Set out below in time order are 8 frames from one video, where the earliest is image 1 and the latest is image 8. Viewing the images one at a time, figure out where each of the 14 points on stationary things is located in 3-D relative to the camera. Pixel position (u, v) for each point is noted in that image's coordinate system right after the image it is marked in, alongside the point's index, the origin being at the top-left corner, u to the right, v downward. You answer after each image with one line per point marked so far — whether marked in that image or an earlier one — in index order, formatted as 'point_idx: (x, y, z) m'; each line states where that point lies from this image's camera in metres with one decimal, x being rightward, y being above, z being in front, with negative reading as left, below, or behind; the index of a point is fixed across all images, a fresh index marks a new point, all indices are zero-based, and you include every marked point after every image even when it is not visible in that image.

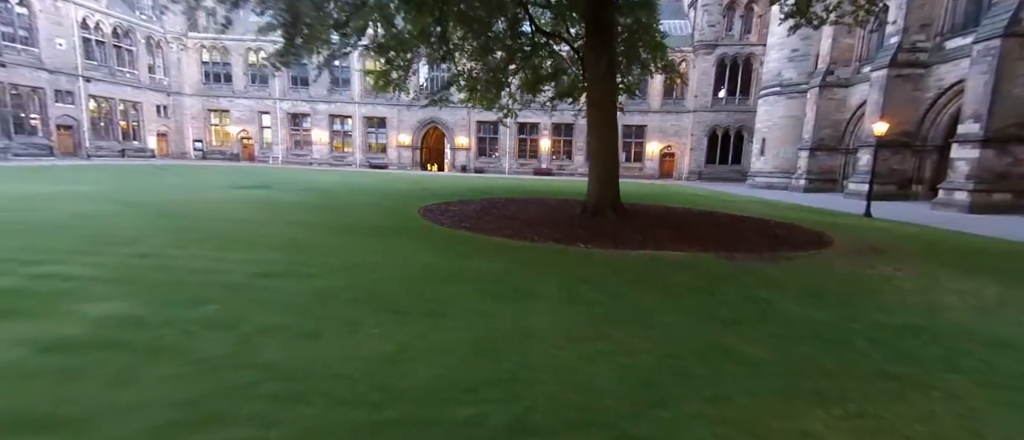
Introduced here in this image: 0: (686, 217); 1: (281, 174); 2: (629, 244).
0: (+2.8, +0.1, +7.5) m
1: (-8.7, +1.7, +16.8) m
2: (+1.3, -0.3, +5.1) m
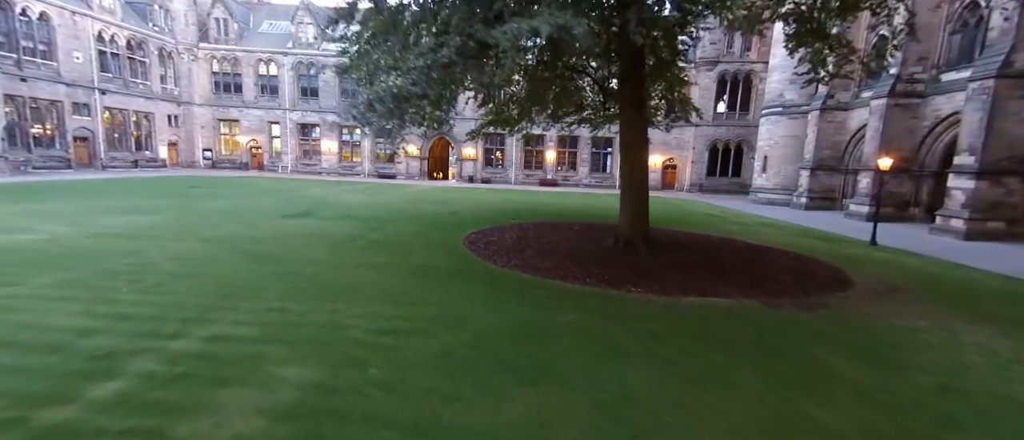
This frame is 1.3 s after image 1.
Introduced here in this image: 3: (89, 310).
0: (+3.6, -0.5, +8.2) m
1: (-8.1, +1.1, +17.3) m
2: (+2.1, -0.9, +5.8) m
3: (-3.9, -0.8, +4.2) m
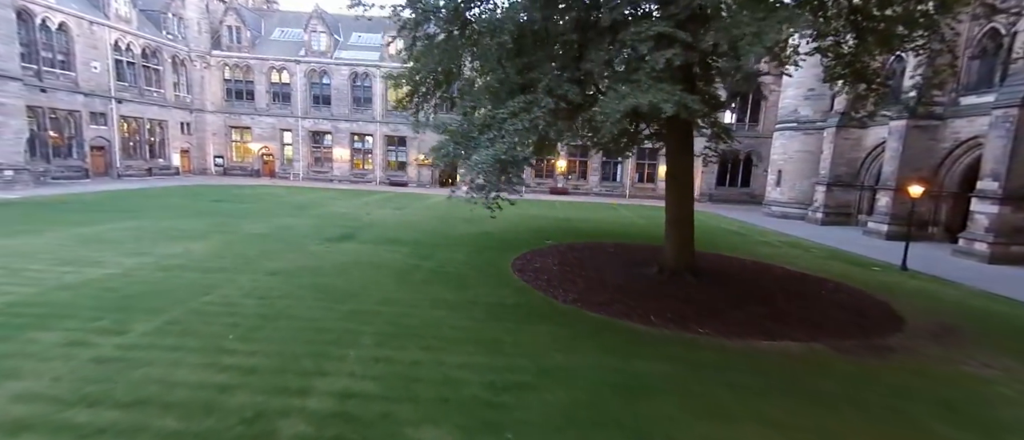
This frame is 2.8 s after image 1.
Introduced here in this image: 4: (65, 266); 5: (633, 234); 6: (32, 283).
0: (+4.5, -1.1, +8.4) m
1: (-7.2, +0.6, +17.5) m
2: (+3.0, -1.5, +6.1) m
3: (-3.0, -1.4, +4.4) m
4: (-7.0, -0.7, +7.1) m
5: (+3.7, -0.4, +13.8) m
6: (-6.7, -0.9, +6.3) m
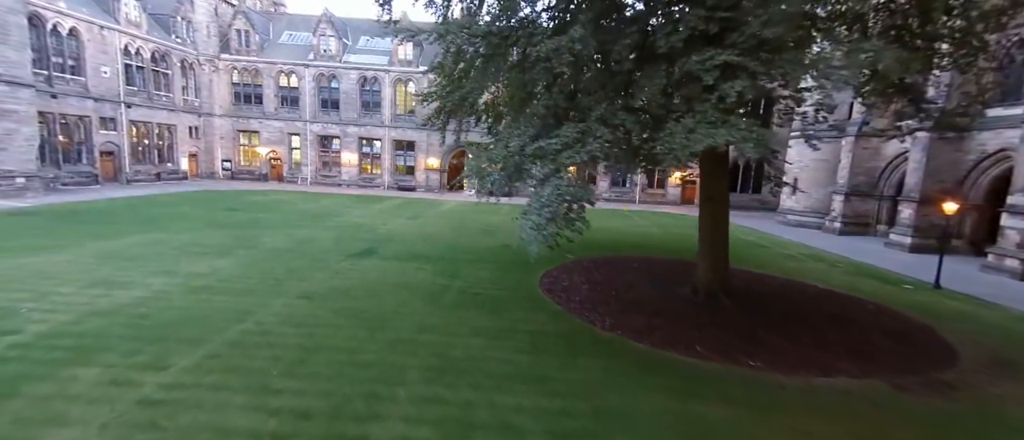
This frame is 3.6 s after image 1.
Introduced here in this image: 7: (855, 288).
0: (+5.1, -1.5, +8.3) m
1: (-6.6, +0.3, +17.3) m
2: (+3.6, -1.8, +5.9) m
3: (-2.4, -1.7, +4.3) m
4: (-6.5, -1.1, +7.0) m
5: (+4.3, -0.8, +13.7) m
6: (-6.1, -1.2, +6.2) m
7: (+7.4, -1.5, +9.8) m
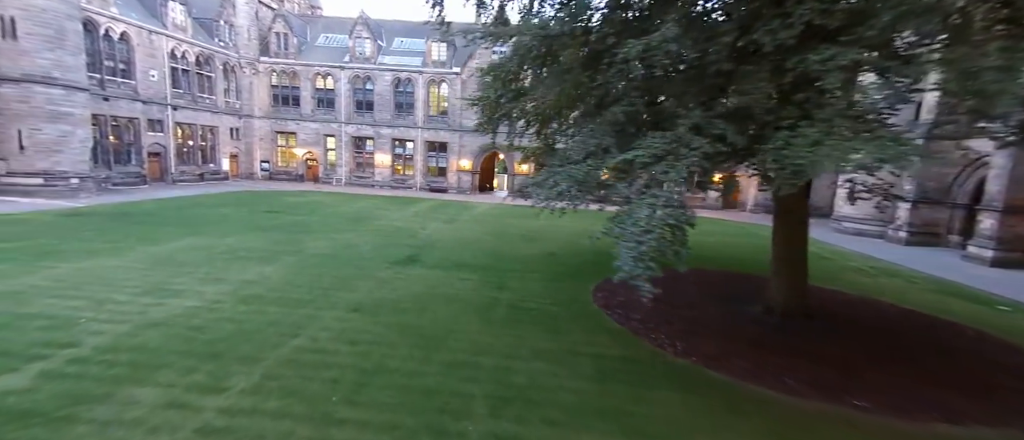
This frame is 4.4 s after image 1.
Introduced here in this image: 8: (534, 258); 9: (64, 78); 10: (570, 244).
0: (+6.0, -1.7, +7.5) m
1: (-5.1, +0.2, +17.2) m
2: (+4.4, -2.0, +5.2) m
3: (-1.7, -1.9, +4.0) m
4: (-5.5, -1.2, +6.9) m
5: (+5.6, -1.0, +13.0) m
6: (-5.3, -1.3, +6.0) m
7: (+8.4, -1.7, +8.9) m
8: (+0.6, -1.0, +11.1) m
9: (-17.9, +5.7, +18.1) m
10: (+1.7, -0.7, +13.0) m
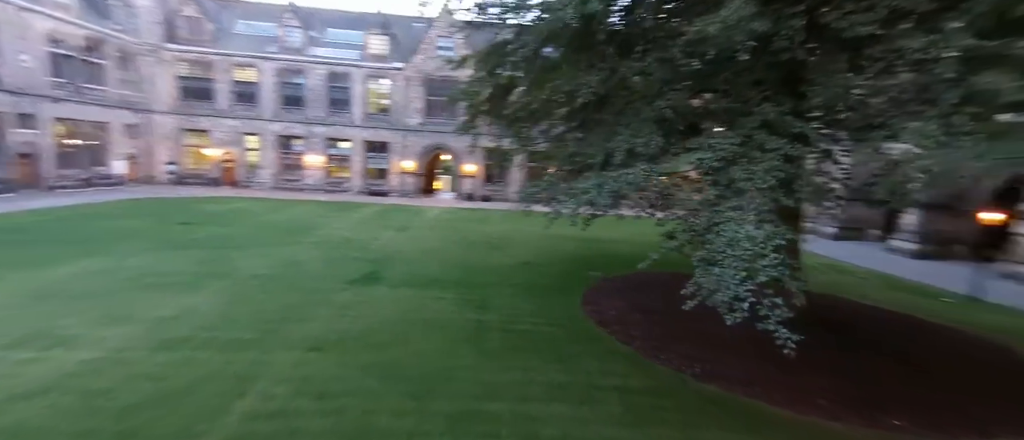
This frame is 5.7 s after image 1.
0: (+5.9, -1.7, +7.4) m
1: (-6.6, -0.1, +15.4) m
2: (+4.6, -2.1, +4.9) m
3: (-1.3, -2.1, +2.7) m
4: (-5.5, -1.5, +5.1) m
5: (+4.6, -1.1, +12.7) m
6: (-5.1, -1.6, +4.3) m
7: (+8.0, -1.7, +9.0) m
8: (0.0, -1.1, +10.1) m
9: (-19.5, +5.1, +14.4) m
10: (+0.8, -0.9, +12.2) m
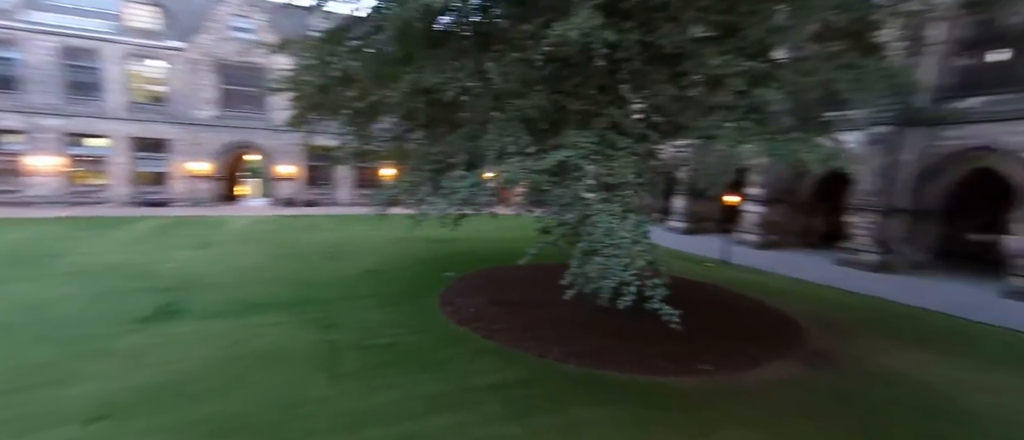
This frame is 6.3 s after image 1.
0: (+3.2, -1.5, +9.0) m
1: (-11.4, -0.7, +11.6) m
2: (+3.0, -1.9, +6.2) m
3: (-1.6, -2.2, +2.0) m
4: (-6.4, -1.9, +2.6) m
5: (0.0, -0.9, +13.4) m
6: (-5.7, -2.0, +2.0) m
7: (+4.6, -1.3, +11.3) m
8: (-3.3, -1.2, +9.3) m
9: (-23.3, +3.7, +5.8) m
10: (-3.4, -0.9, +11.5) m
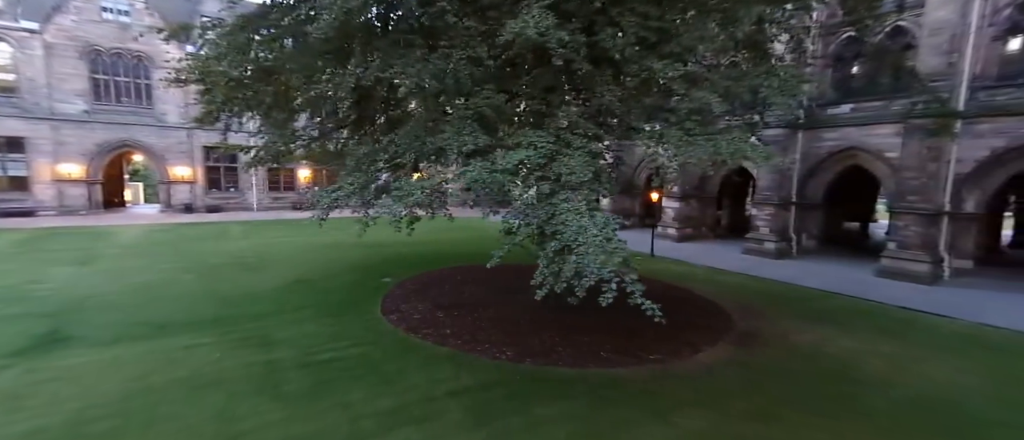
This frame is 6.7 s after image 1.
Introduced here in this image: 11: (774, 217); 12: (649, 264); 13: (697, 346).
0: (+2.0, -1.4, +9.4) m
1: (-12.9, -1.0, +9.4) m
2: (+2.4, -1.8, +6.6) m
3: (-1.4, -2.3, +1.7) m
4: (-6.3, -2.0, +1.4) m
5: (-1.9, -0.9, +13.2) m
6: (-5.6, -2.1, +0.9) m
7: (+3.0, -1.2, +11.9) m
8: (-4.5, -1.4, +8.5) m
9: (-23.7, +3.1, +1.6) m
10: (-4.9, -1.0, +10.7) m
11: (+8.3, +0.1, +14.2) m
12: (+4.0, -1.2, +12.5) m
13: (+2.6, -1.8, +6.6) m
